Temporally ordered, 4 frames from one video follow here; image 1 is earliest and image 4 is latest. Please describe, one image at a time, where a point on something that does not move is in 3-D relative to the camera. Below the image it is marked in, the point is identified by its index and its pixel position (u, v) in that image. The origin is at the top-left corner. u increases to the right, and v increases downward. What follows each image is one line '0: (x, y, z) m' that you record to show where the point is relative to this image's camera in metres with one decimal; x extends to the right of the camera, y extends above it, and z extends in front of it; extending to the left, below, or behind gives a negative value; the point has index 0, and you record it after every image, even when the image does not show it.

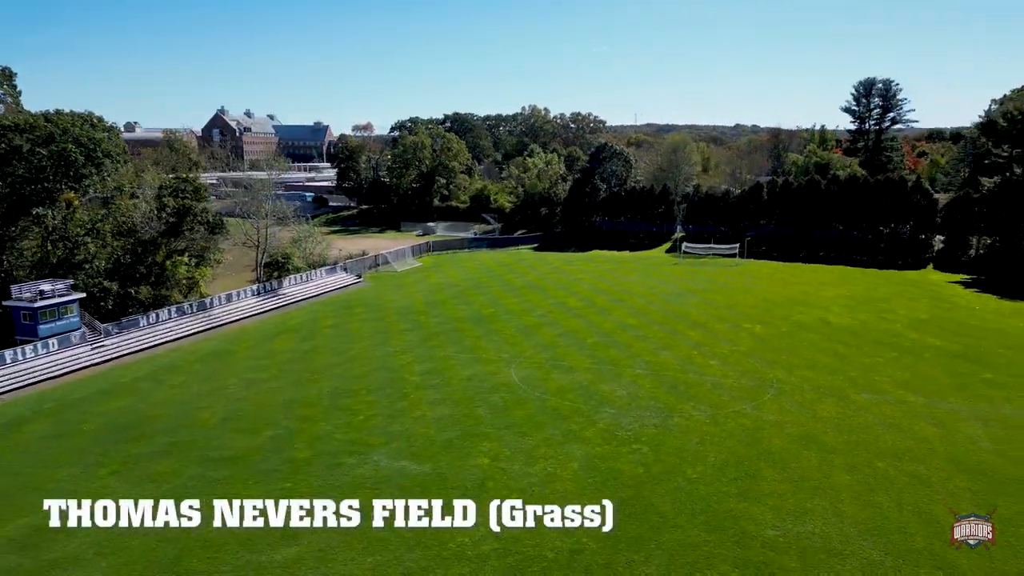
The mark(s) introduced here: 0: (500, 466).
0: (-0.2, -3.9, +16.0) m
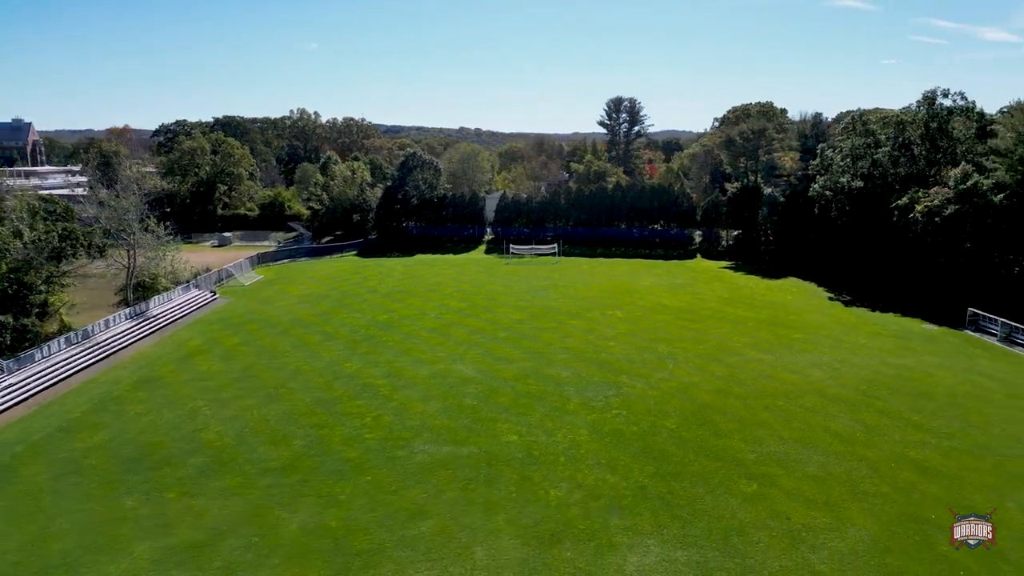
0: (+0.5, -4.0, +19.5) m
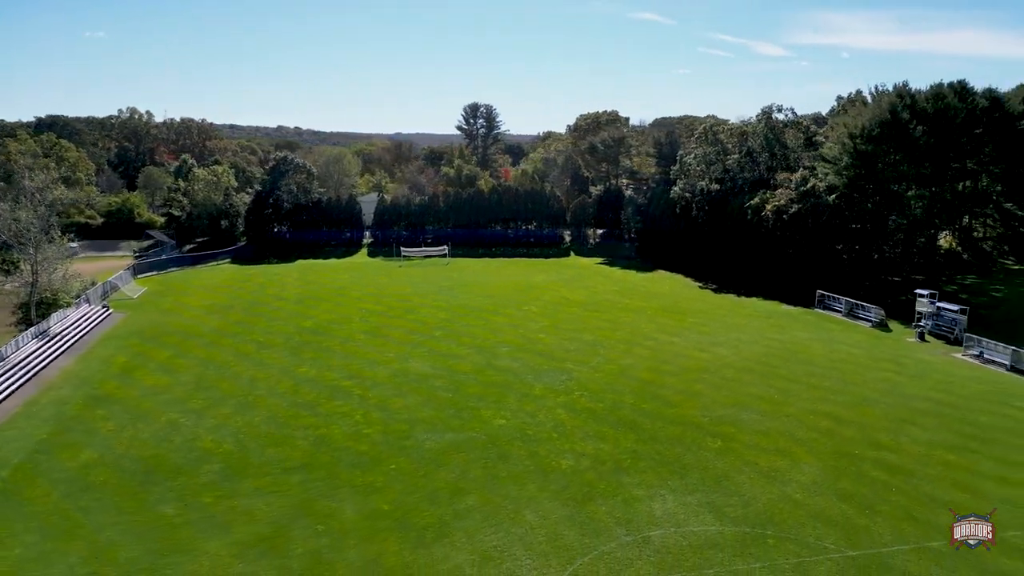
0: (+0.2, -3.9, +21.7) m
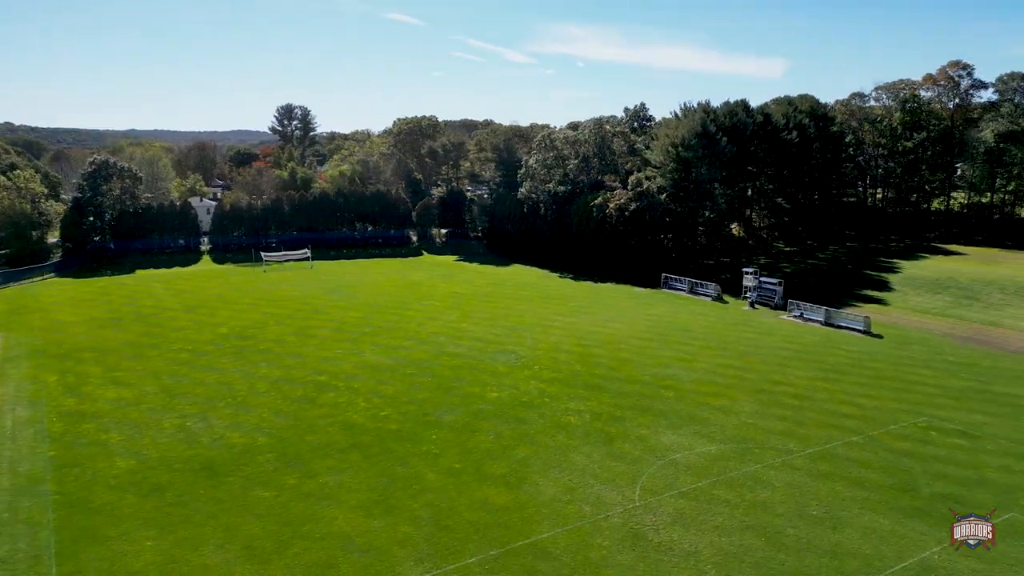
0: (-0.2, -3.6, +25.2) m
